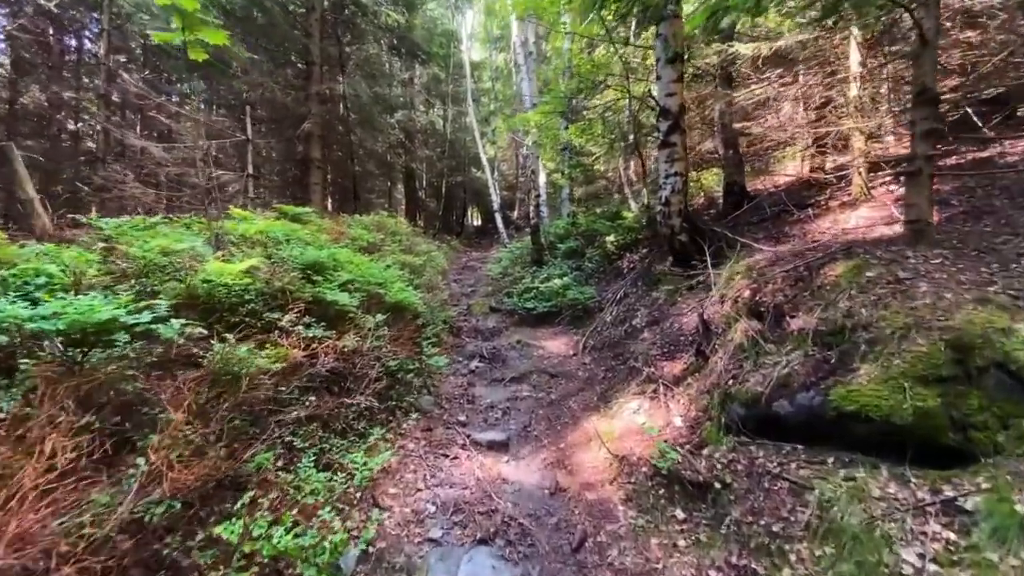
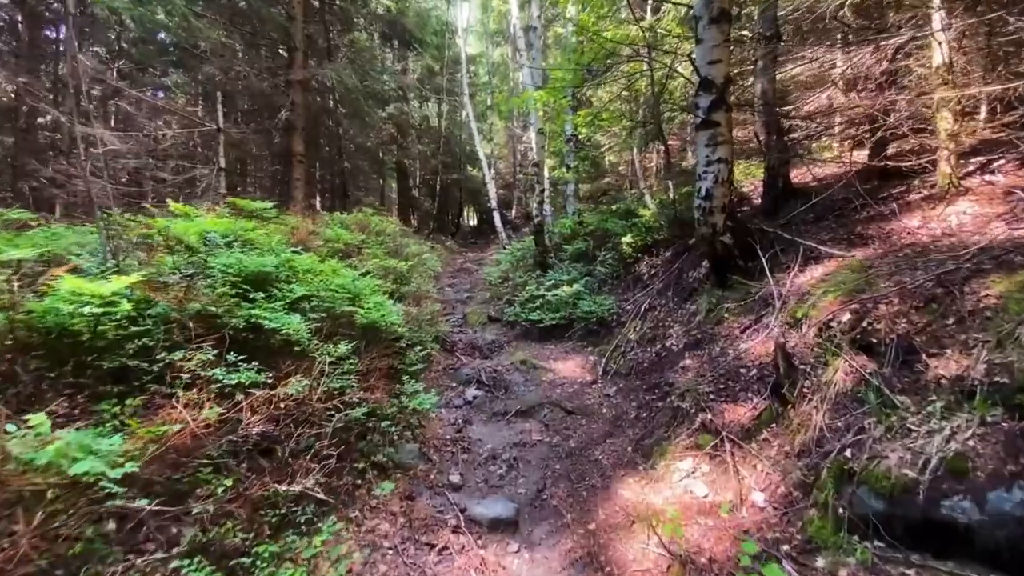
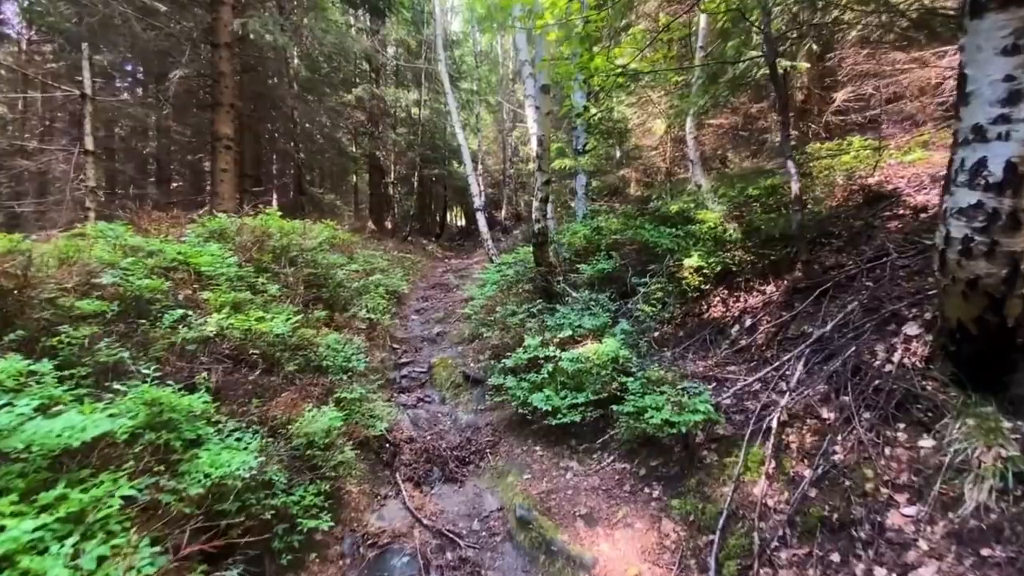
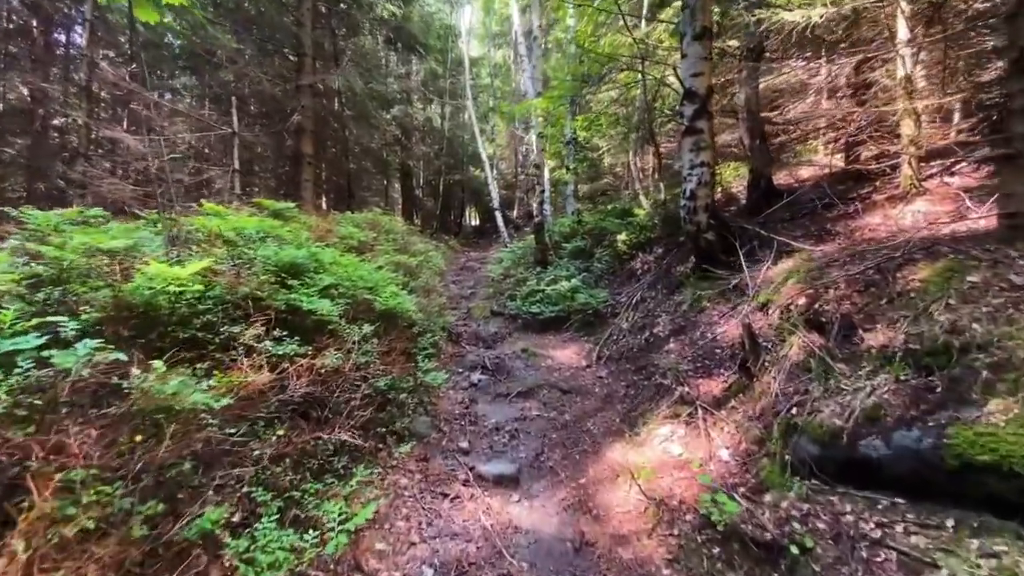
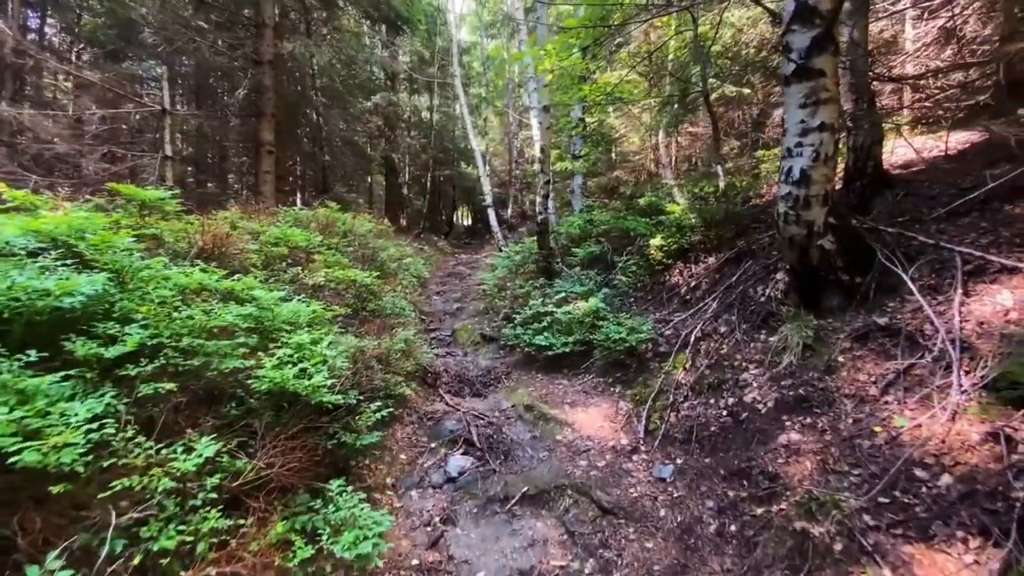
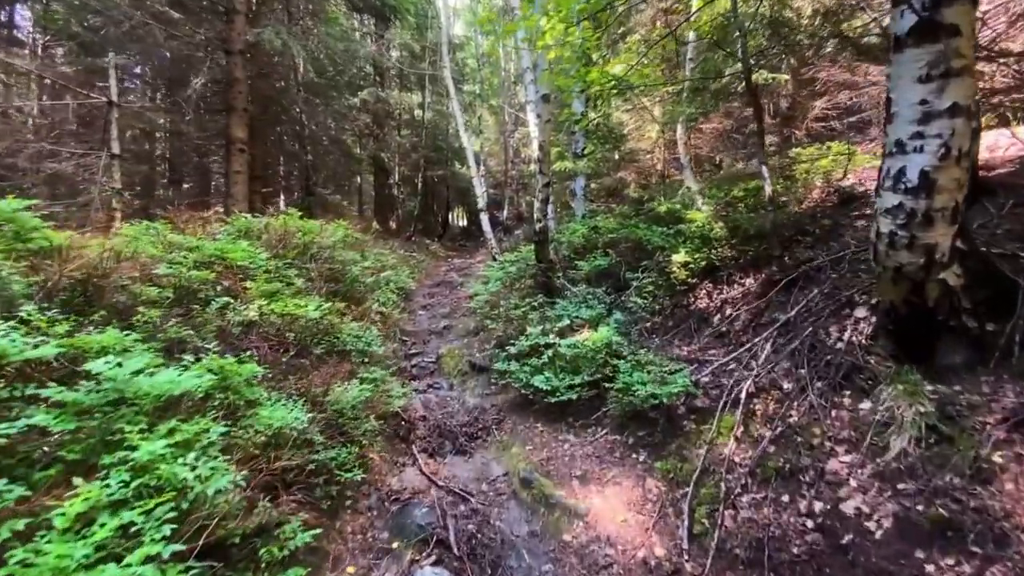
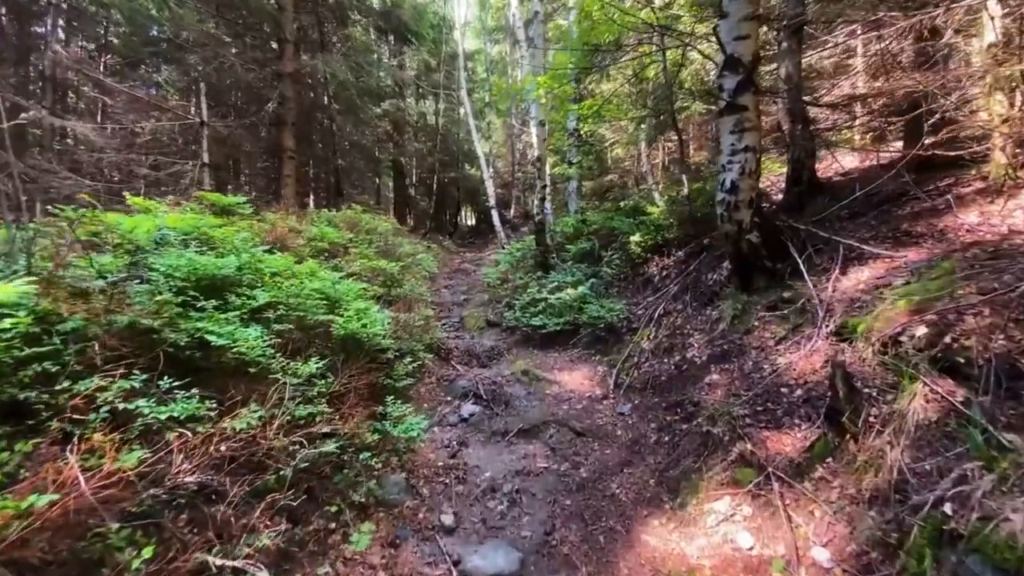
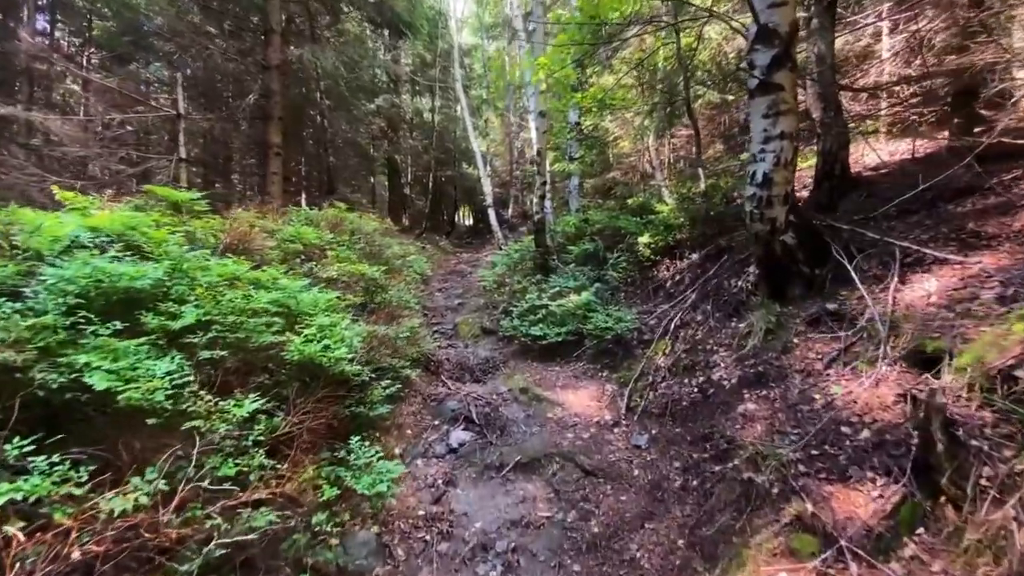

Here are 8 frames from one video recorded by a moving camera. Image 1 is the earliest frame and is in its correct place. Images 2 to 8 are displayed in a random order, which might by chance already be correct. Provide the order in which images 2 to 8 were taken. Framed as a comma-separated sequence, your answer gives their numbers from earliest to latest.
4, 2, 7, 8, 5, 6, 3
